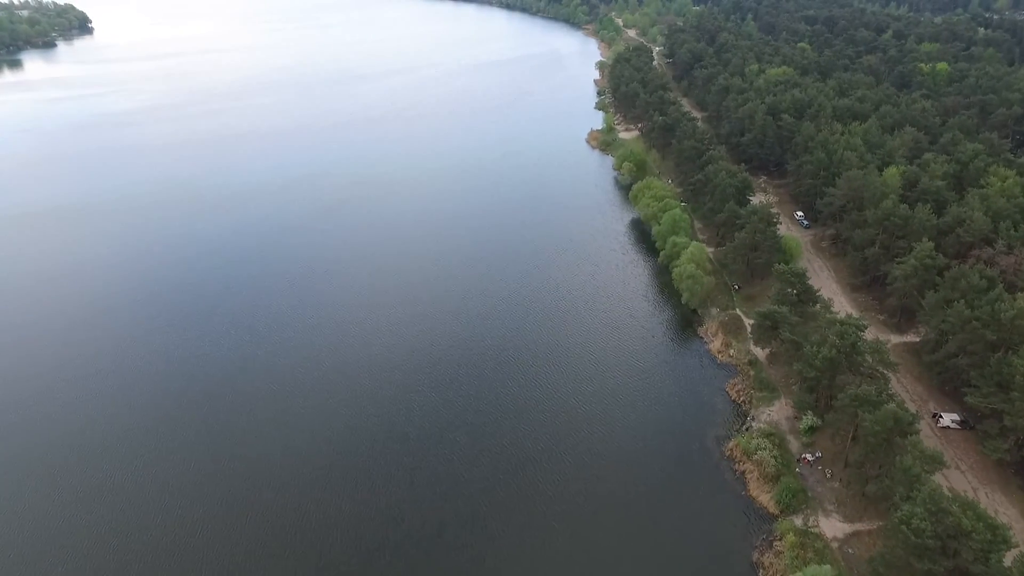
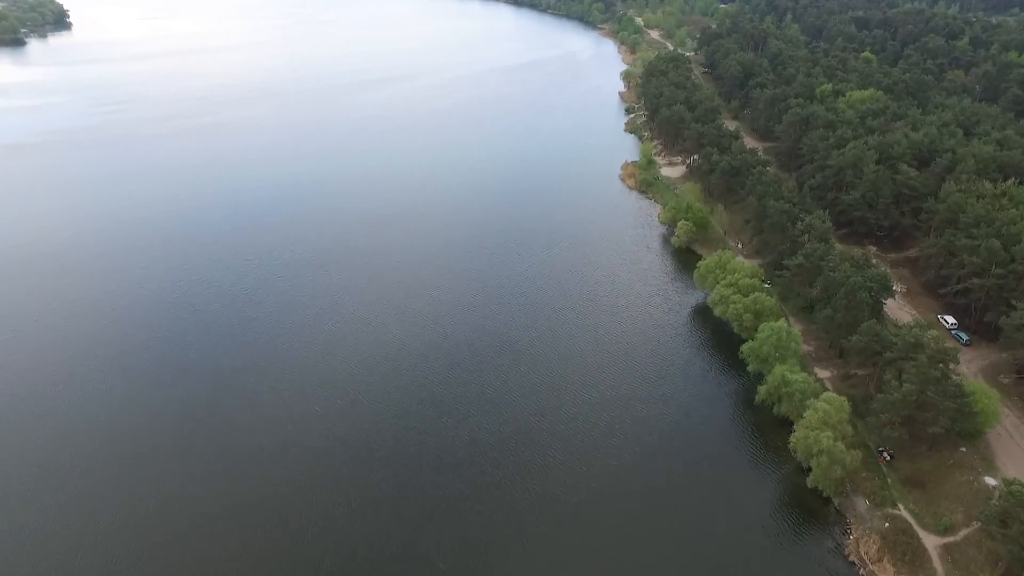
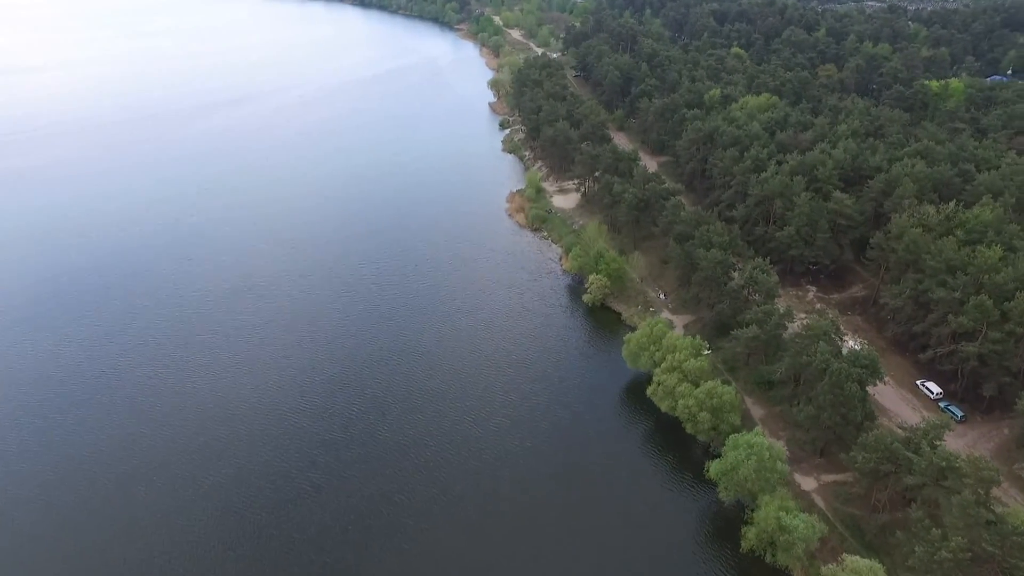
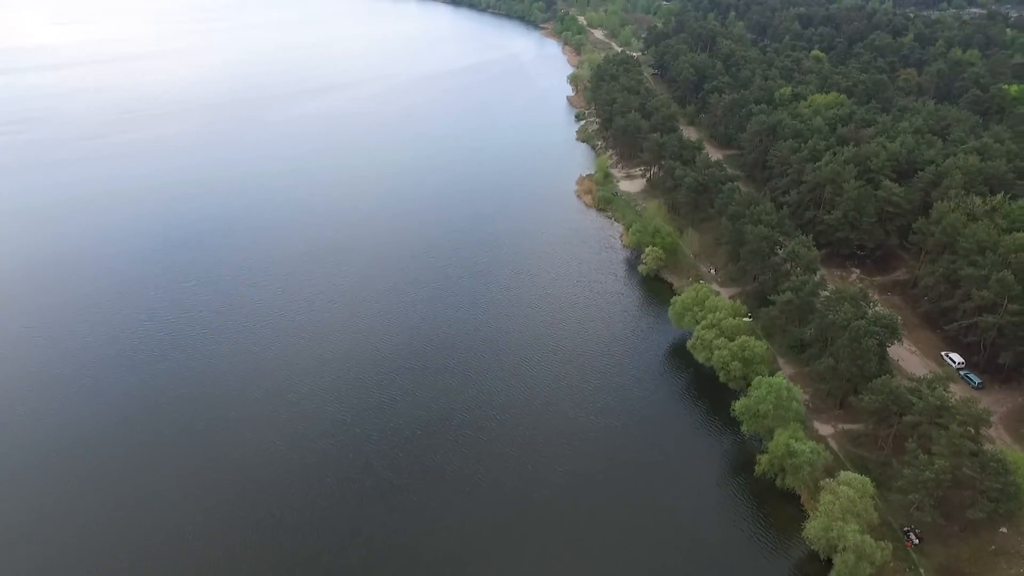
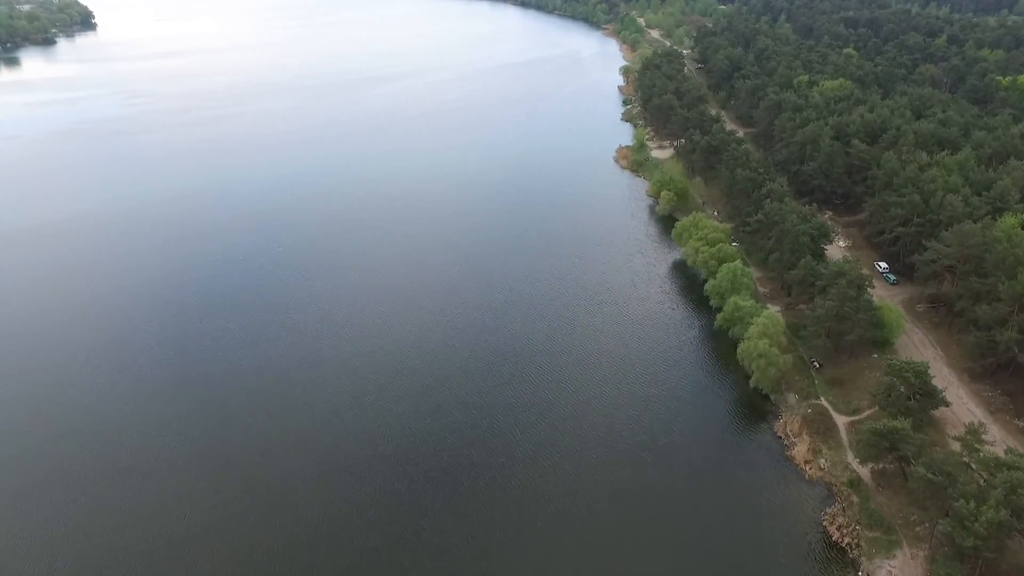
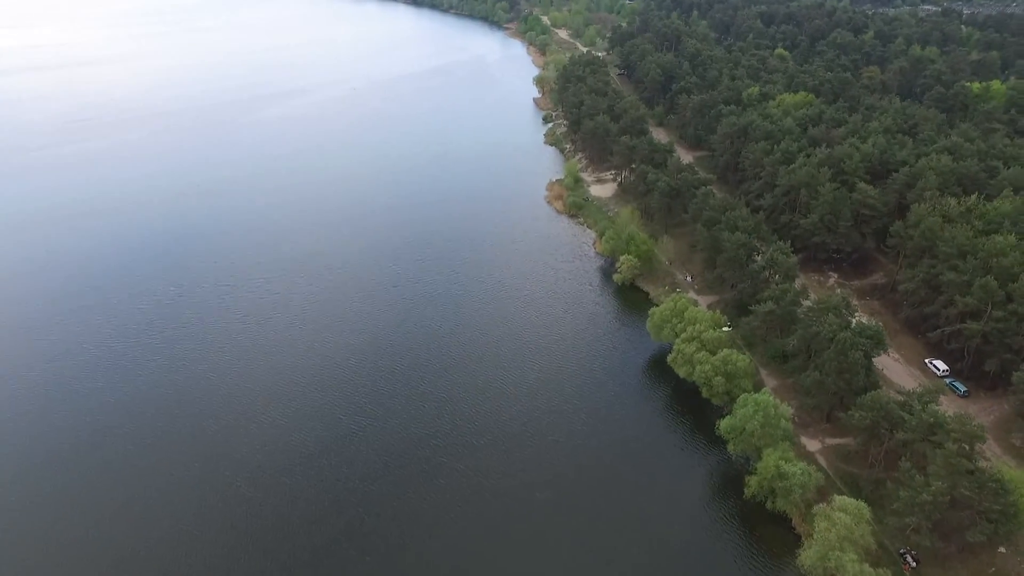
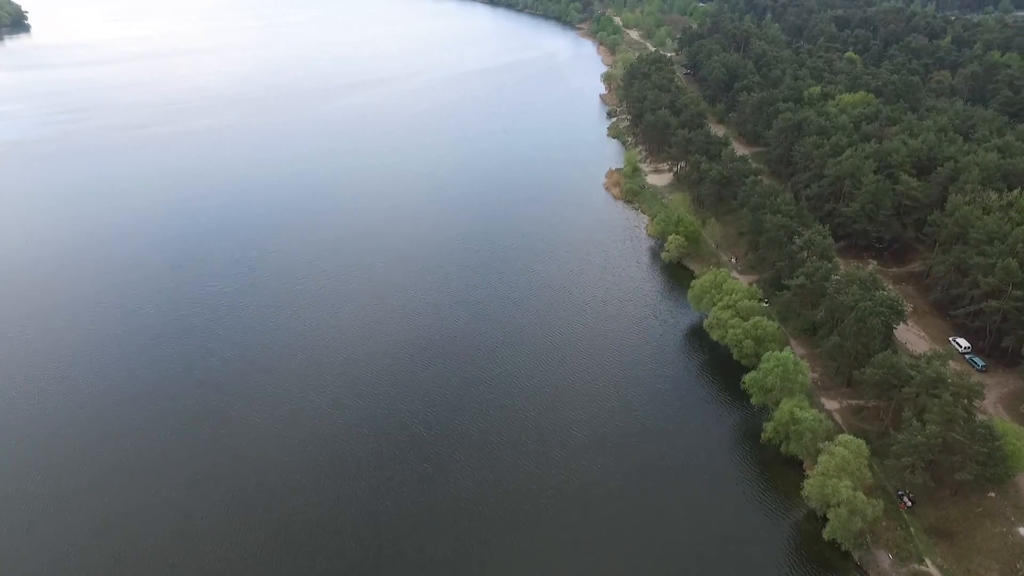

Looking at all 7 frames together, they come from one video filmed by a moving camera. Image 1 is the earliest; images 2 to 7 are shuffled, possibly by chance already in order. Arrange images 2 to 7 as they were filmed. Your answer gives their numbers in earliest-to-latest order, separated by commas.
5, 2, 7, 4, 6, 3
